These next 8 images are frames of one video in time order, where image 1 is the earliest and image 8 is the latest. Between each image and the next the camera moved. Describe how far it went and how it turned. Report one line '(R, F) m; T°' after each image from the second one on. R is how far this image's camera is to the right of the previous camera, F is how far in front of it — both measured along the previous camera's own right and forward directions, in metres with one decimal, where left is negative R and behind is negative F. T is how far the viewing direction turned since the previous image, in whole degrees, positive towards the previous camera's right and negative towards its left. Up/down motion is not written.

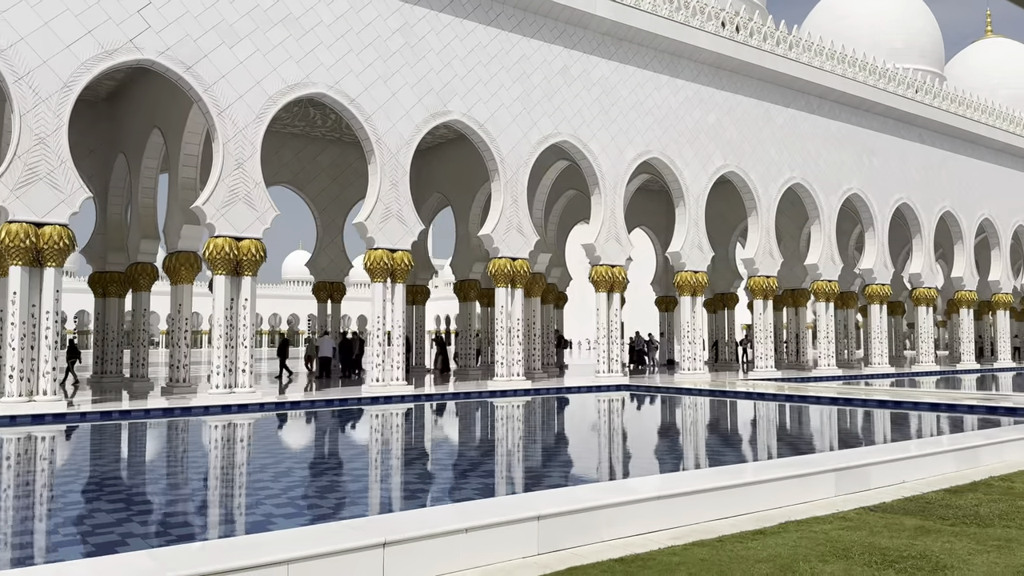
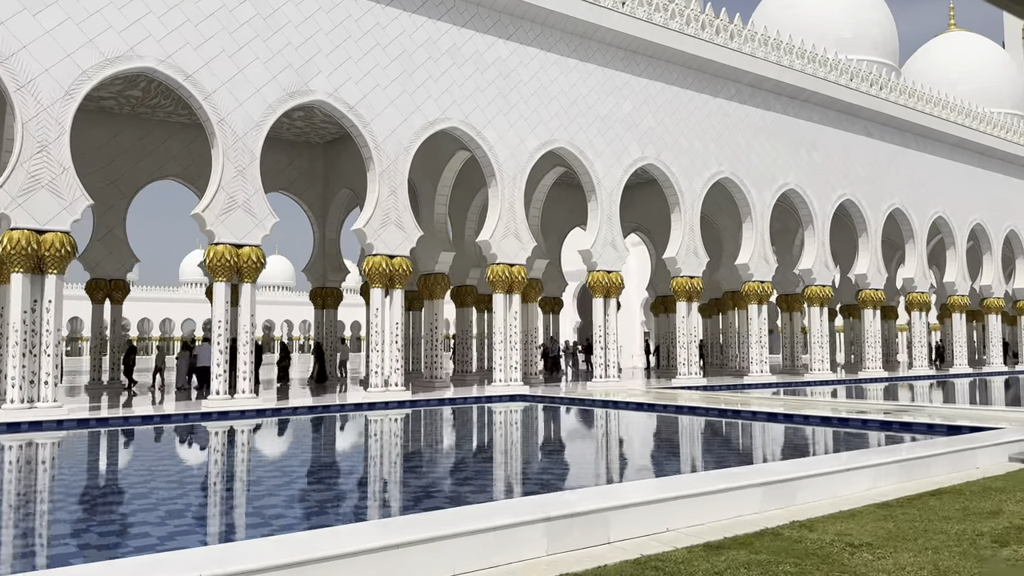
(+1.4, +1.0) m; +1°
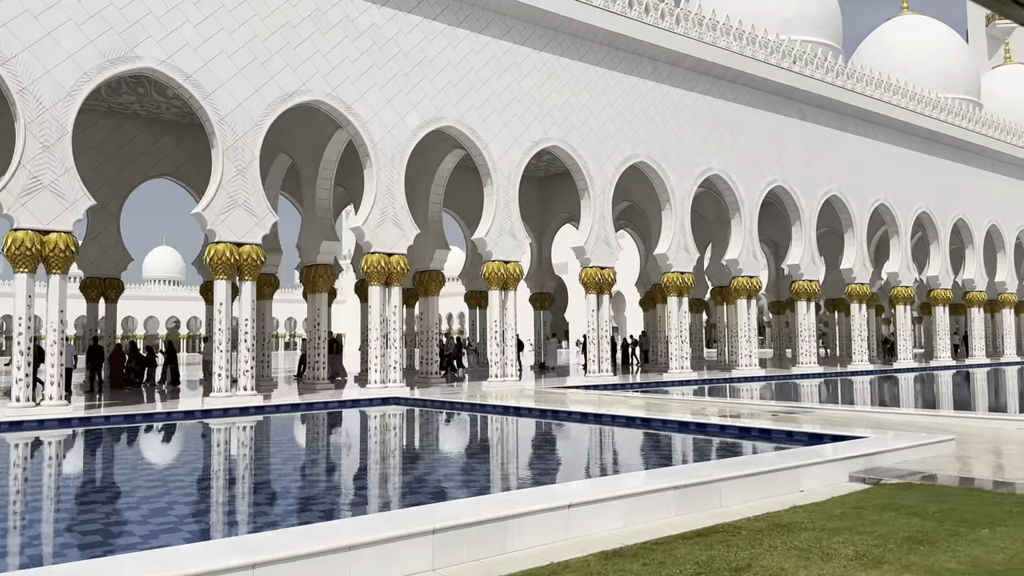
(+1.3, +0.9) m; +1°
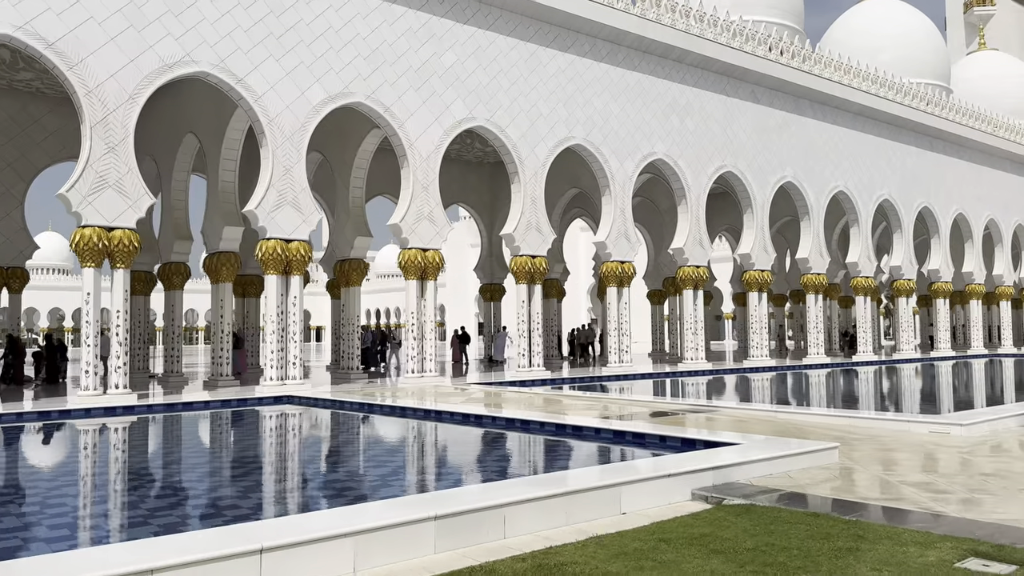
(+0.9, +0.7) m; +1°
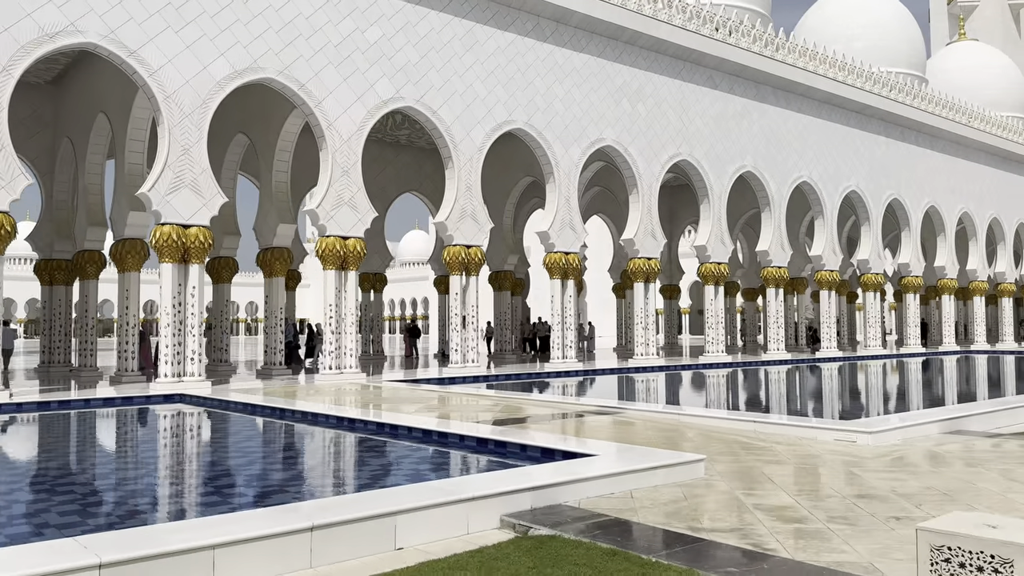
(+0.8, +0.6) m; +1°
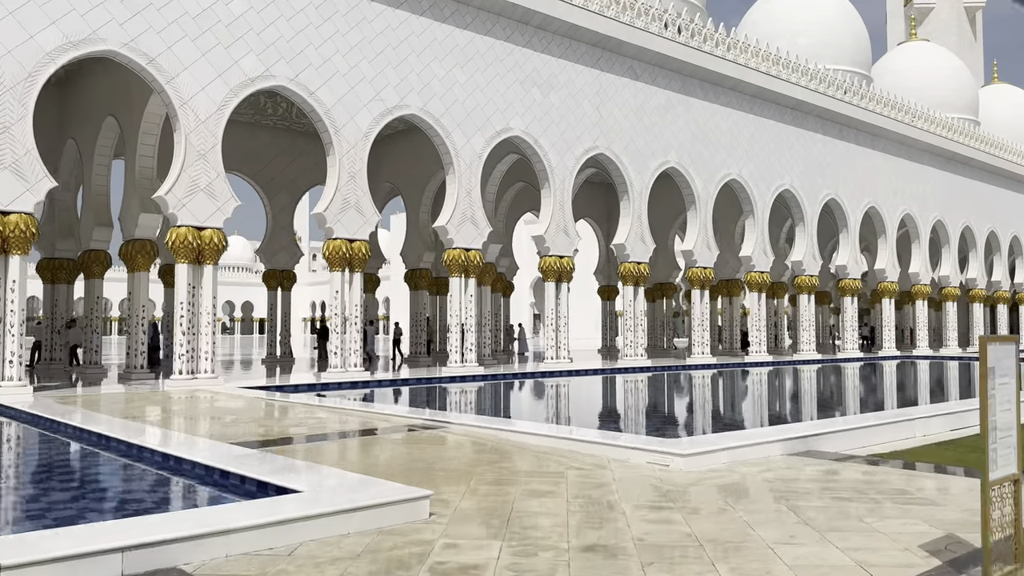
(+1.1, +0.7) m; +2°
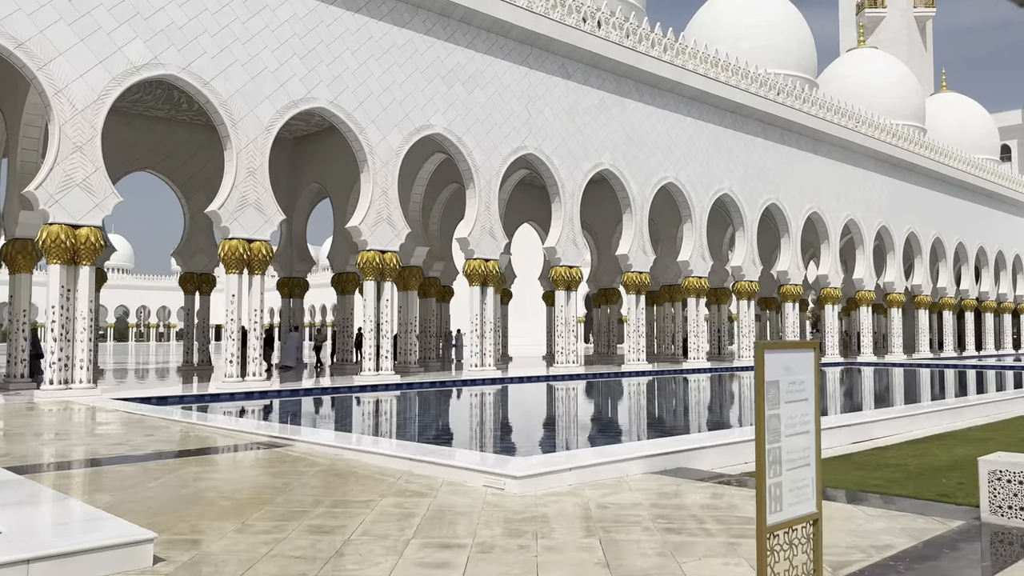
(+0.6, +0.5) m; +2°
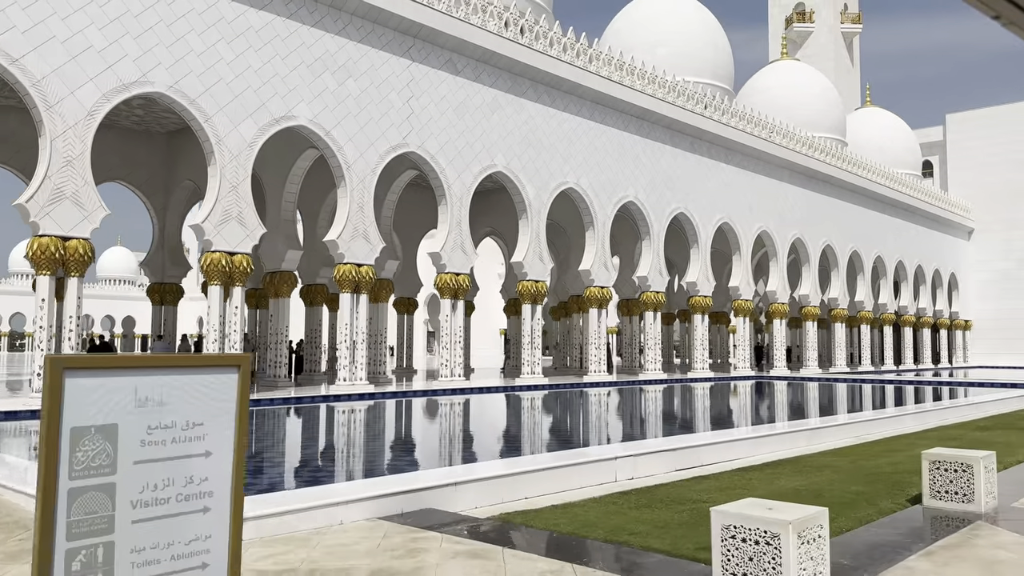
(+1.0, +0.7) m; +4°
